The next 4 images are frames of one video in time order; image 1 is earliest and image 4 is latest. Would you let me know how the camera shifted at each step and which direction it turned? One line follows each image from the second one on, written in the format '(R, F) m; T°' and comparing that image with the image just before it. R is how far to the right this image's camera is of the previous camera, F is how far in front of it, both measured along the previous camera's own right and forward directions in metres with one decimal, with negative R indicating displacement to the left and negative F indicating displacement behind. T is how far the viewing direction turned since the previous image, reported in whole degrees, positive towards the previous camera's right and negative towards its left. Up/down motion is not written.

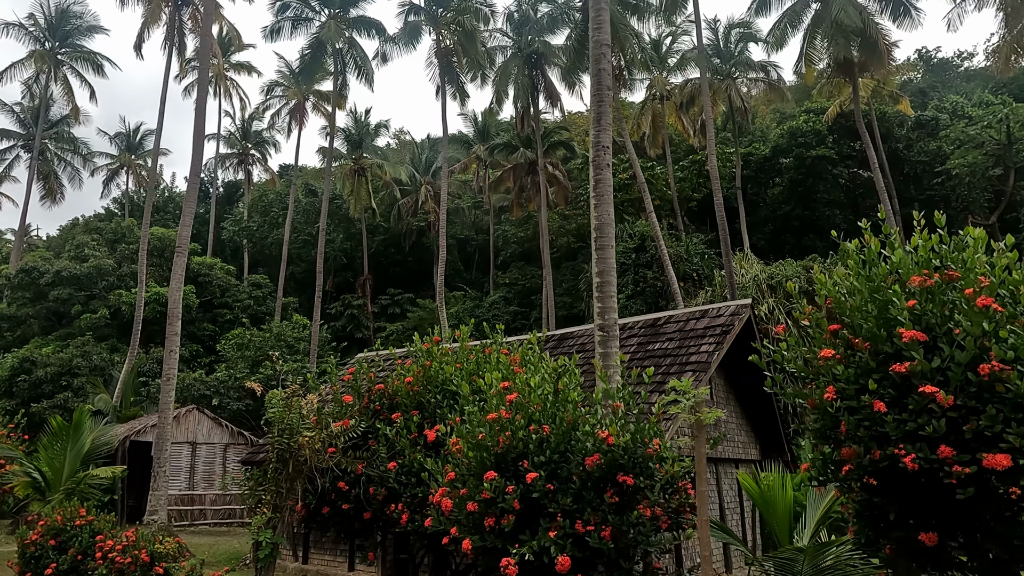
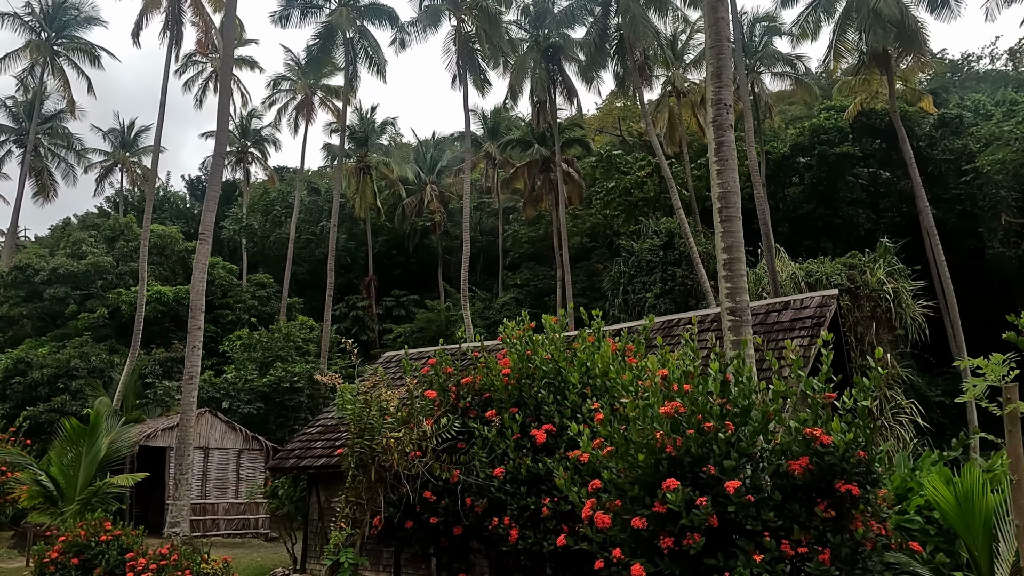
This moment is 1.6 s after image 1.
(-1.0, +0.9) m; +1°
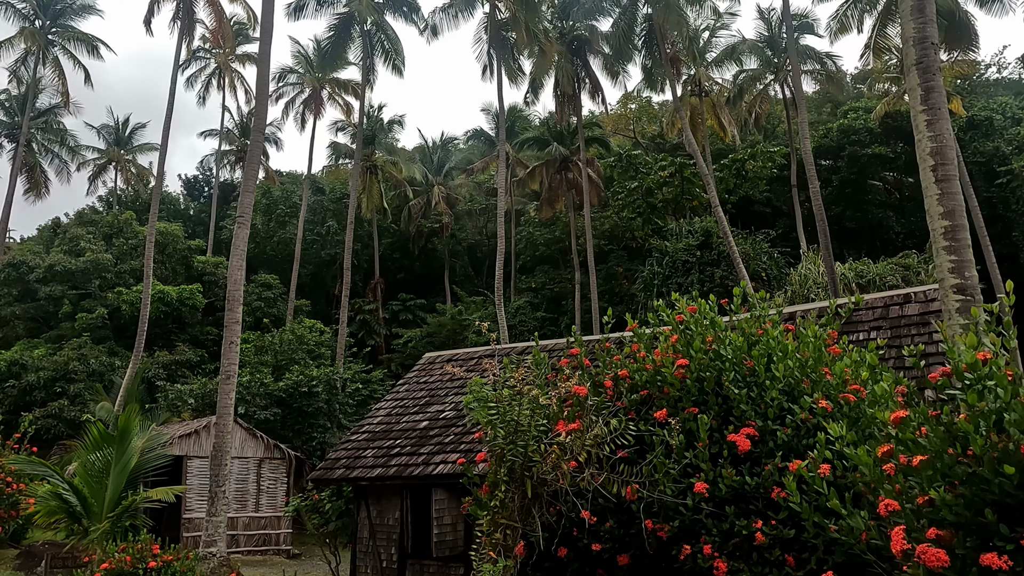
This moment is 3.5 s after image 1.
(-1.2, +1.0) m; +1°
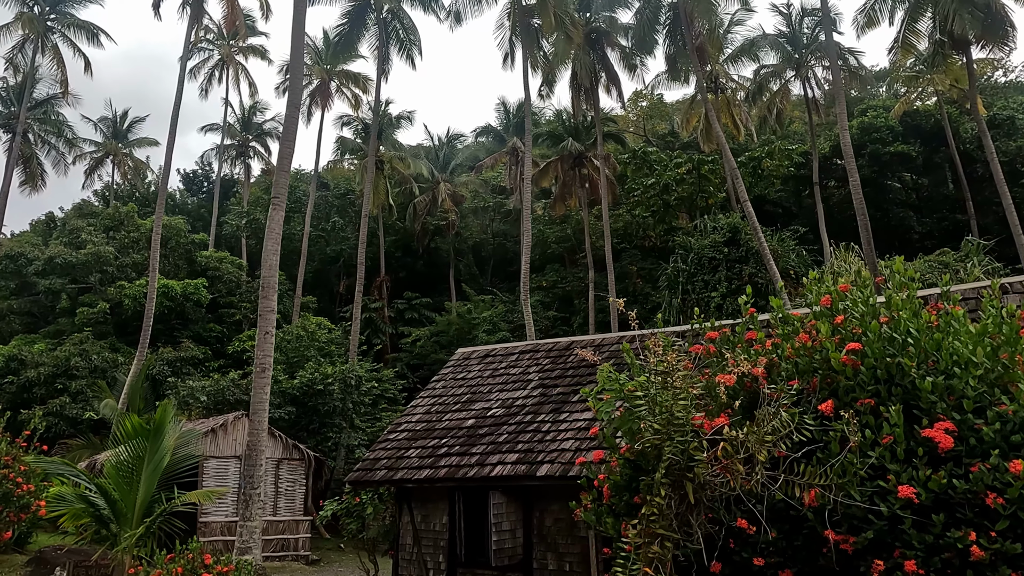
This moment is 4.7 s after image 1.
(-0.8, +0.6) m; +1°
